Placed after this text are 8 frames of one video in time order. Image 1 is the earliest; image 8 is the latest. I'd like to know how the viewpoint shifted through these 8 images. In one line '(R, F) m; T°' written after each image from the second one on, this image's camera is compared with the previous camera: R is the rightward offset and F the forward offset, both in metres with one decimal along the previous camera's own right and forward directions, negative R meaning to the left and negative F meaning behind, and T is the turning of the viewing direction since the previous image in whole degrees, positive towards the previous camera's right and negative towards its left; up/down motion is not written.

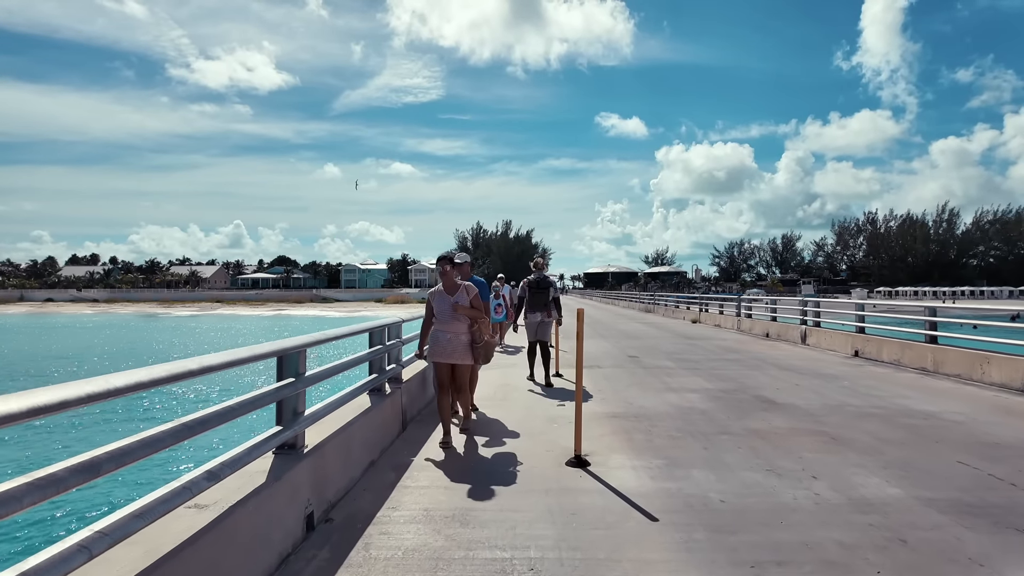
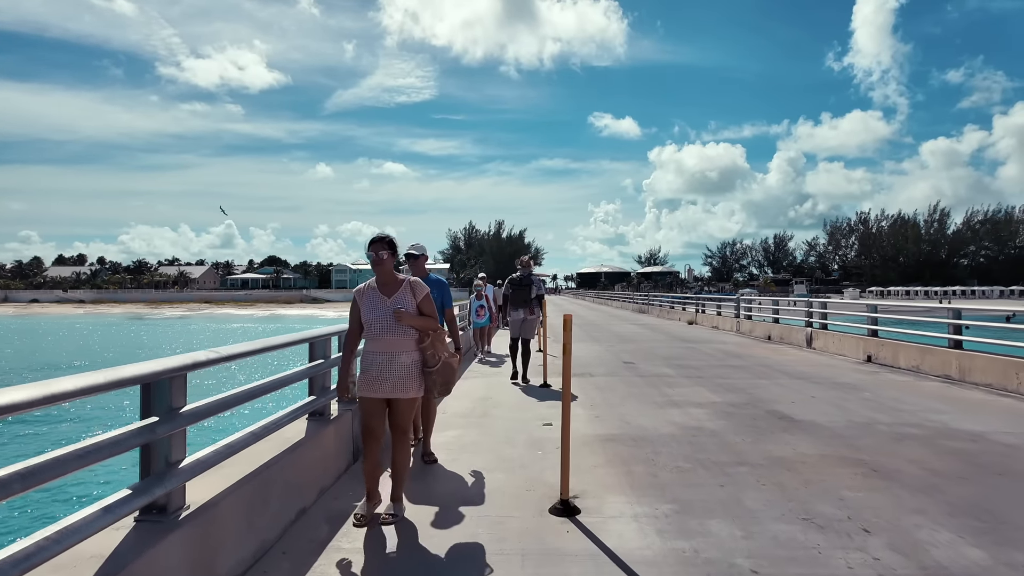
(+0.2, +1.2) m; +1°
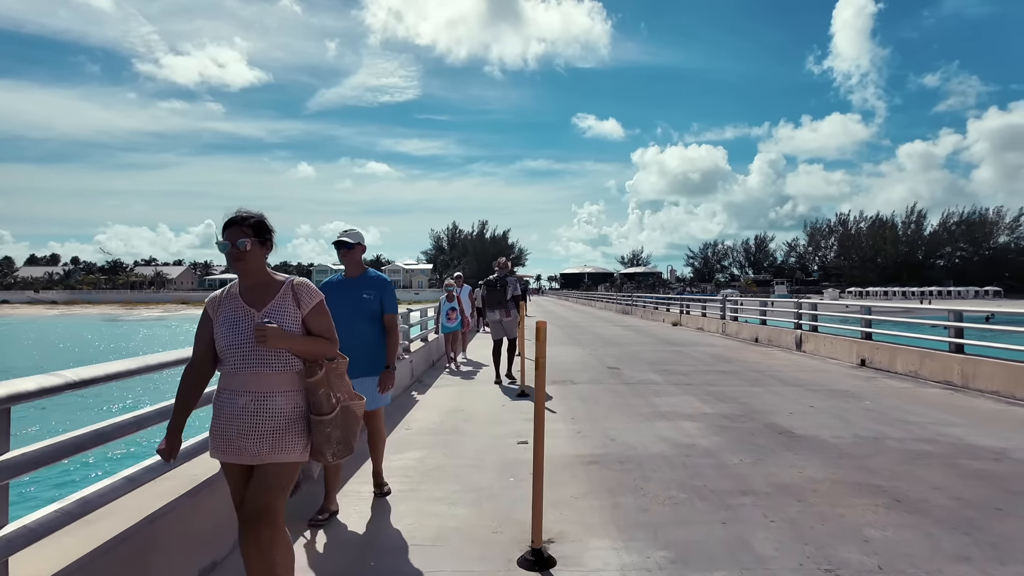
(+0.1, +0.8) m; +2°
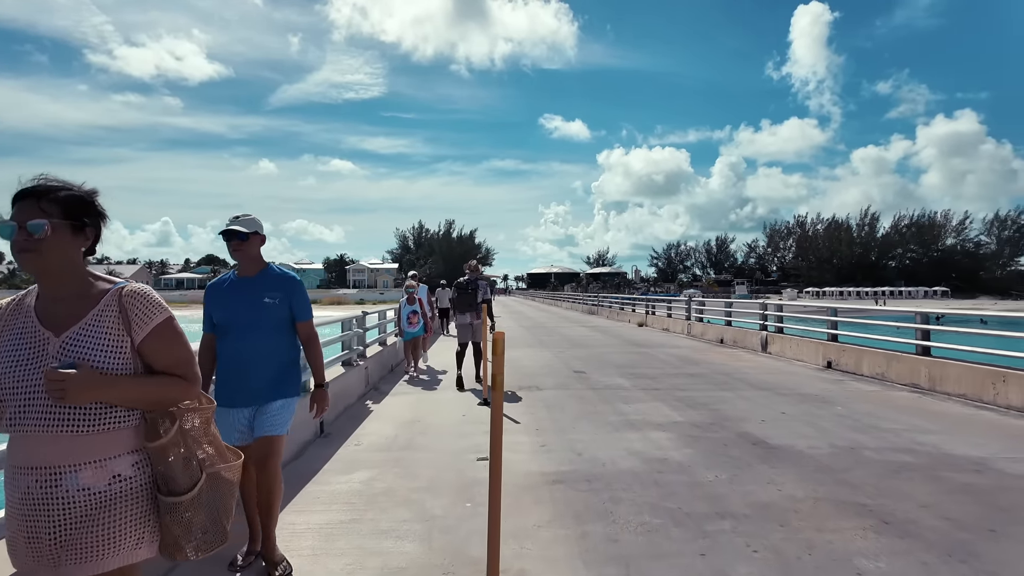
(+0.1, +0.5) m; +3°
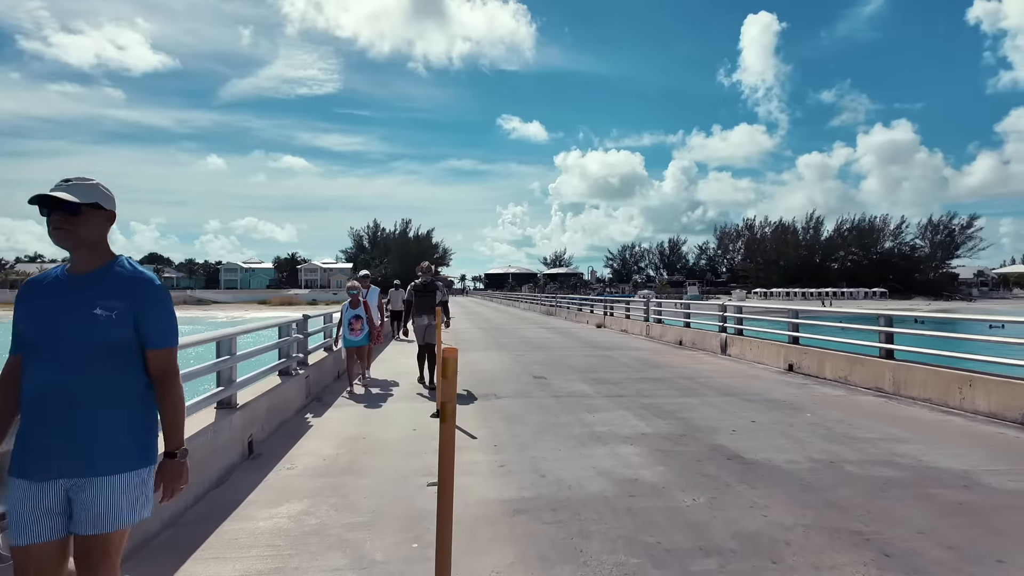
(0.0, +0.6) m; +4°
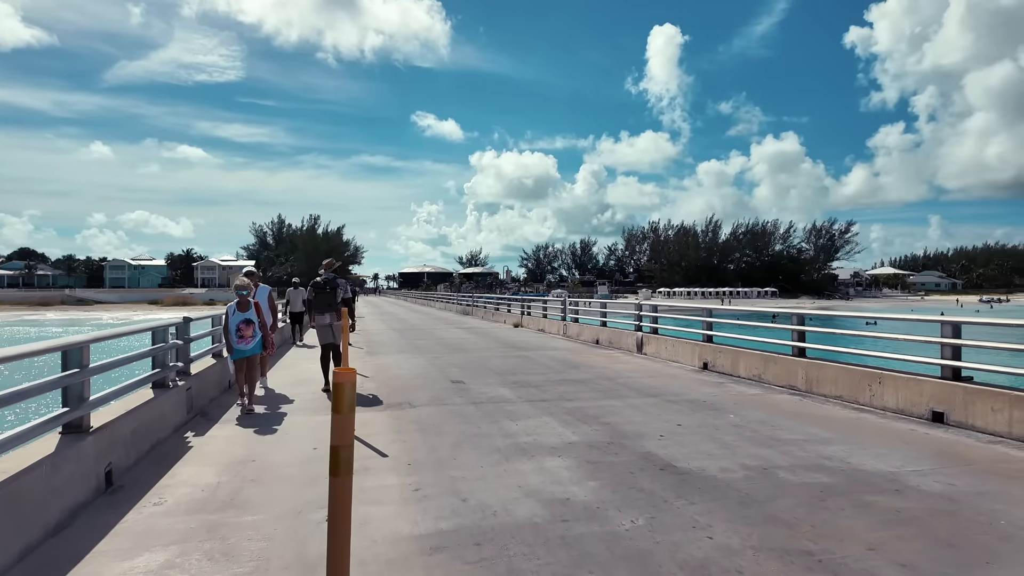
(0.0, +0.6) m; +8°
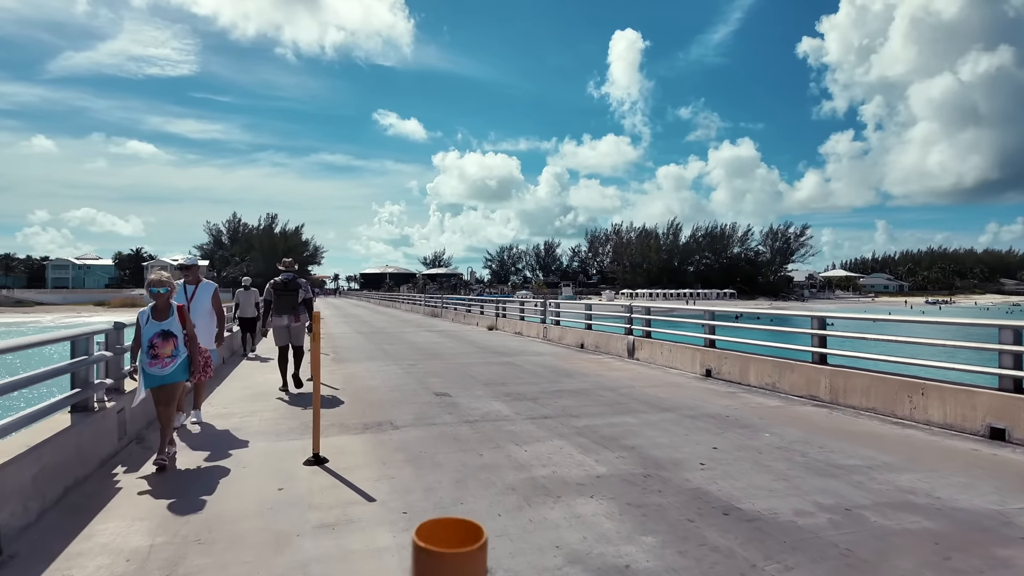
(-0.5, +1.2) m; +4°
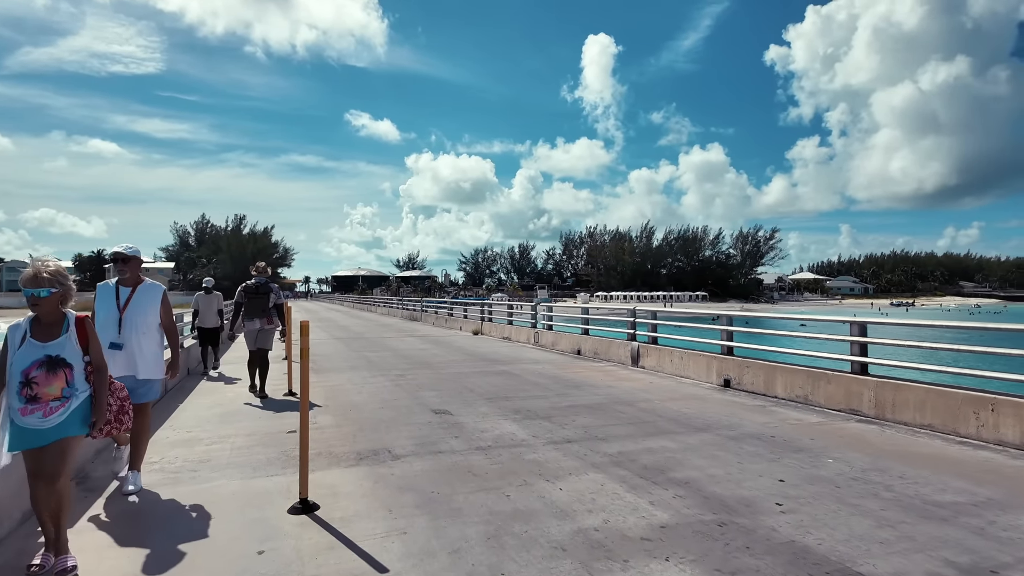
(-0.5, +1.1) m; +3°
